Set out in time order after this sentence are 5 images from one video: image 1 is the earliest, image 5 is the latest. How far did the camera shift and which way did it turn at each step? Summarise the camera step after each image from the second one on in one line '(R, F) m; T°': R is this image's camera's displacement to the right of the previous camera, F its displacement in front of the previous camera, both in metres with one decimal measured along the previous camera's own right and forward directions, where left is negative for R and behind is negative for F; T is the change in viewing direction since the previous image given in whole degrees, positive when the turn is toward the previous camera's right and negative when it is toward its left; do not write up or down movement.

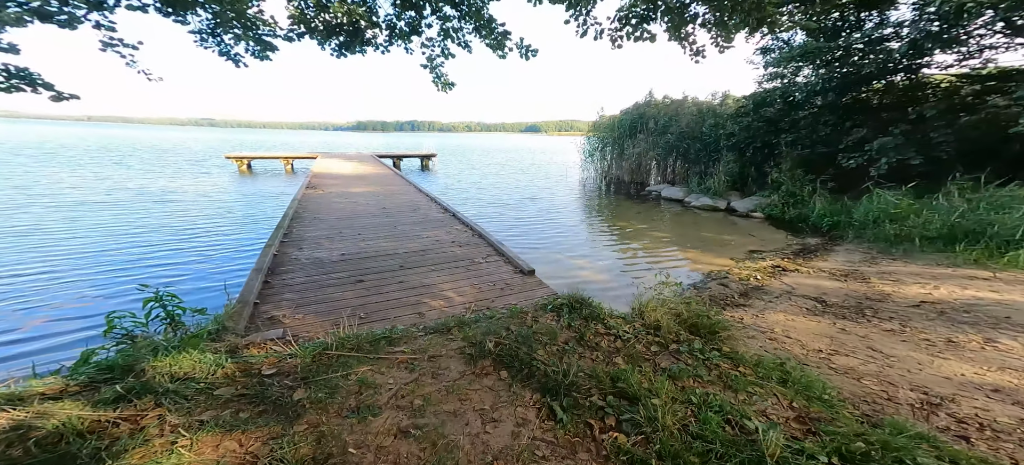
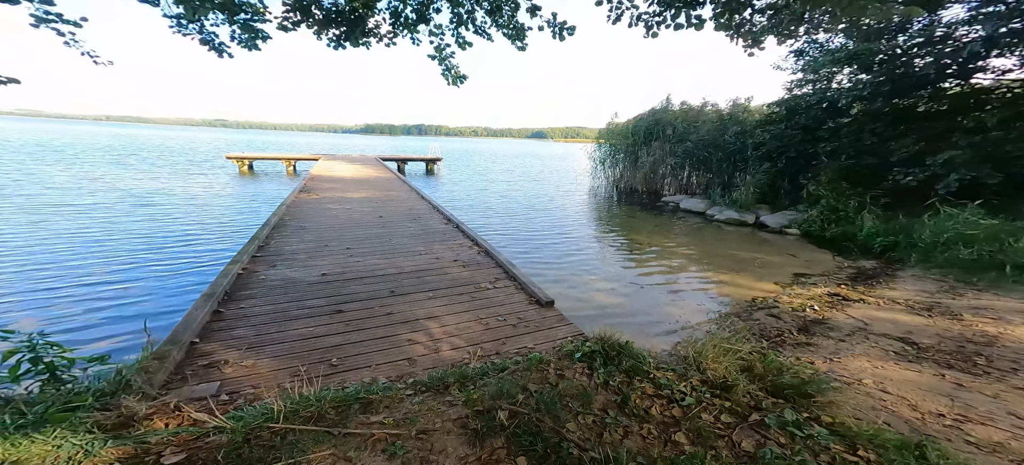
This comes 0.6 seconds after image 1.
(-0.1, +1.0) m; -1°
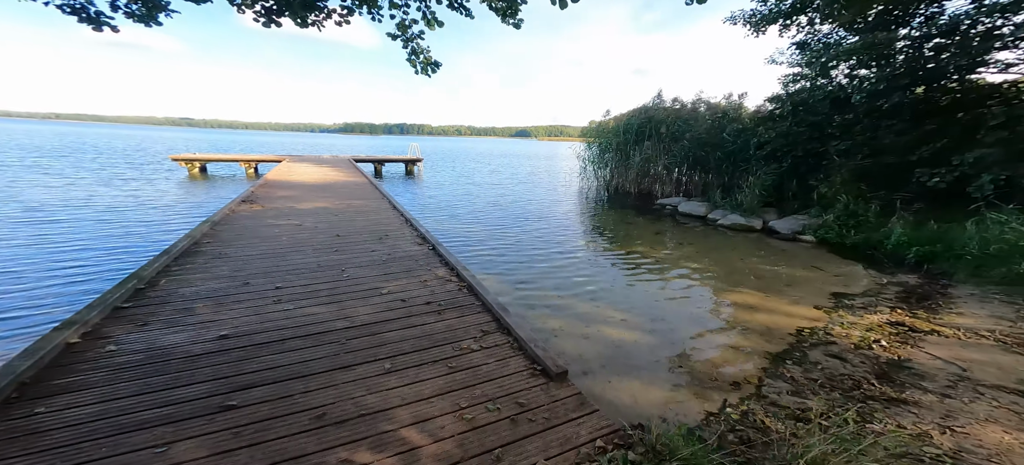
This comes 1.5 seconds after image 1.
(-0.1, +1.4) m; +3°
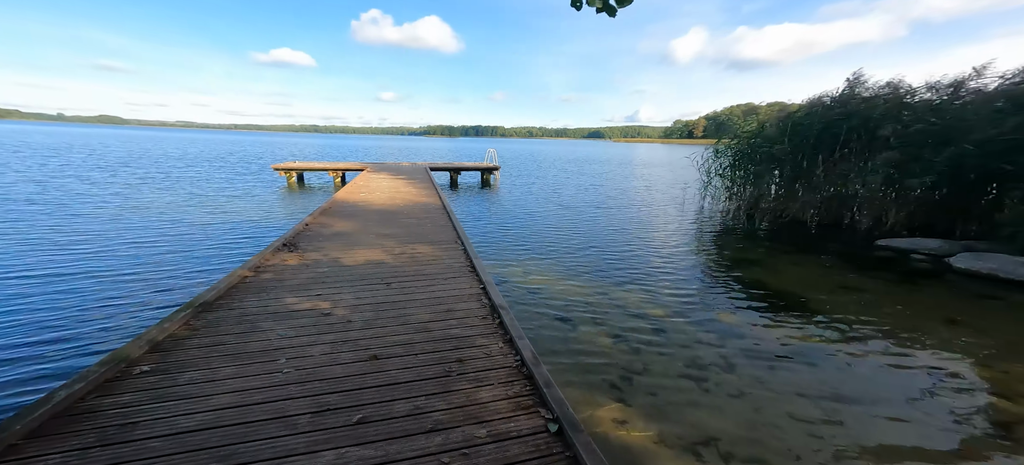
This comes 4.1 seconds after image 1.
(-1.0, +3.0) m; -12°
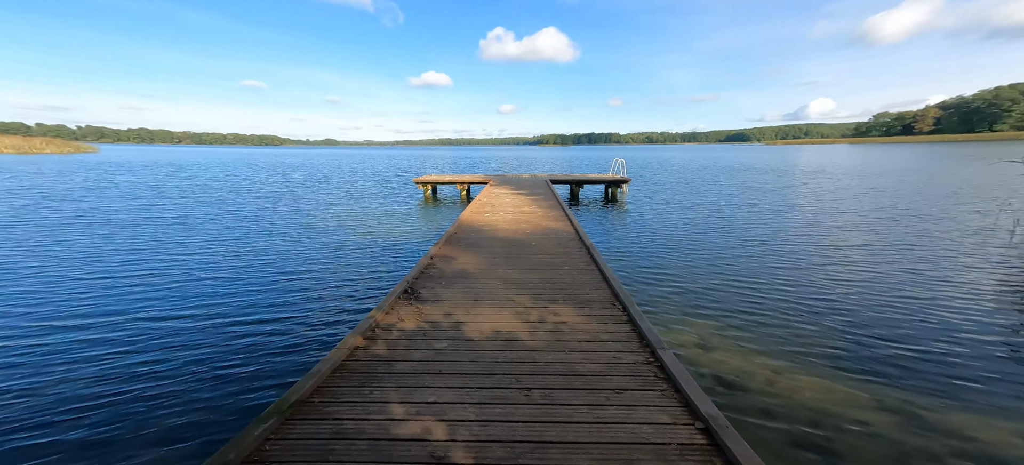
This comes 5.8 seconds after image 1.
(-0.7, +1.5) m; -17°
